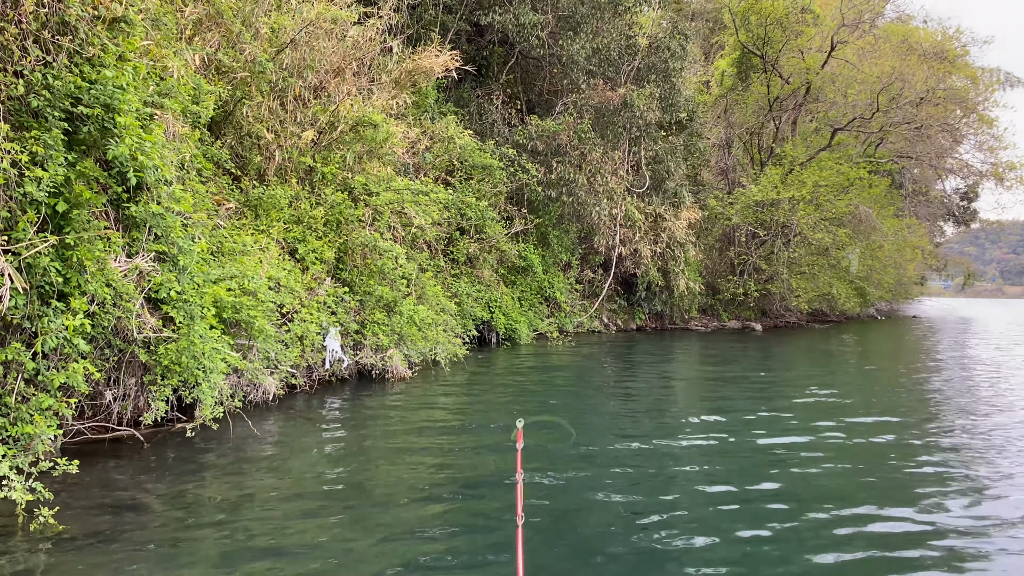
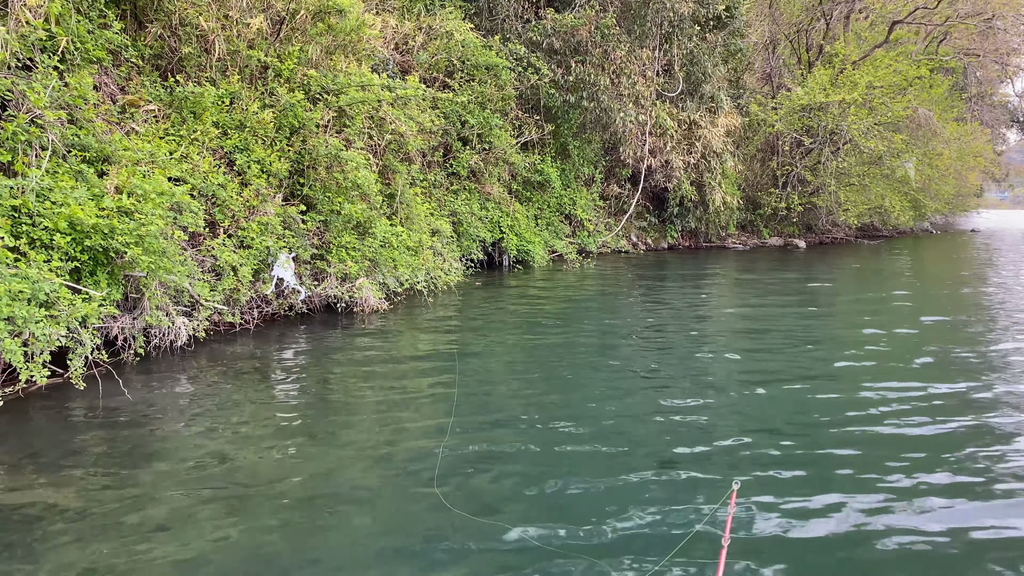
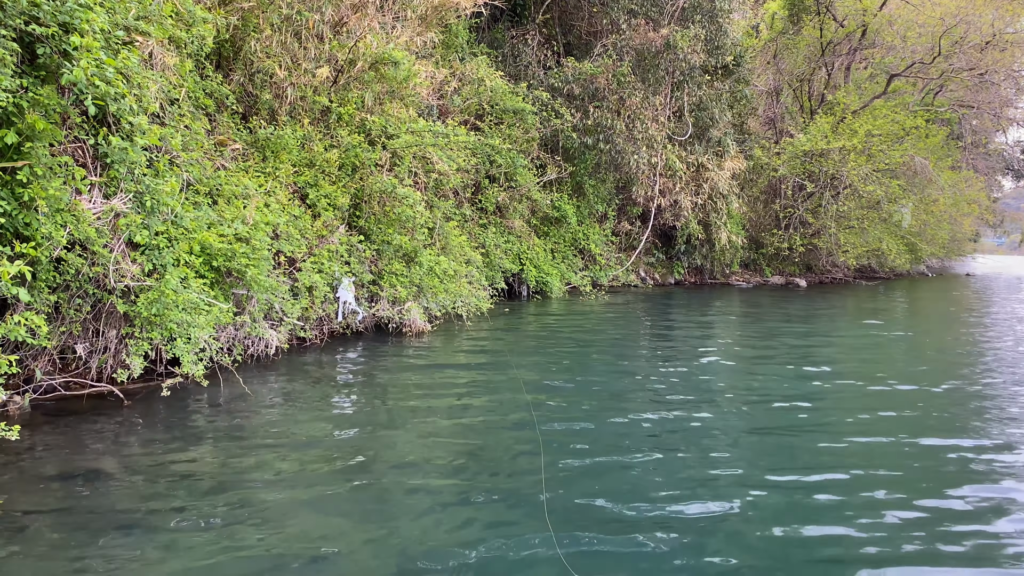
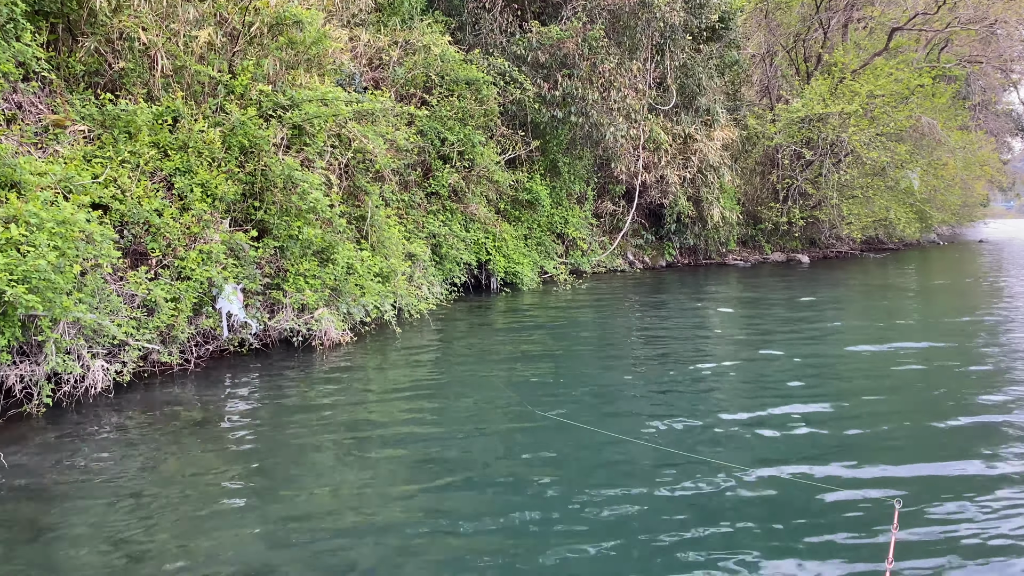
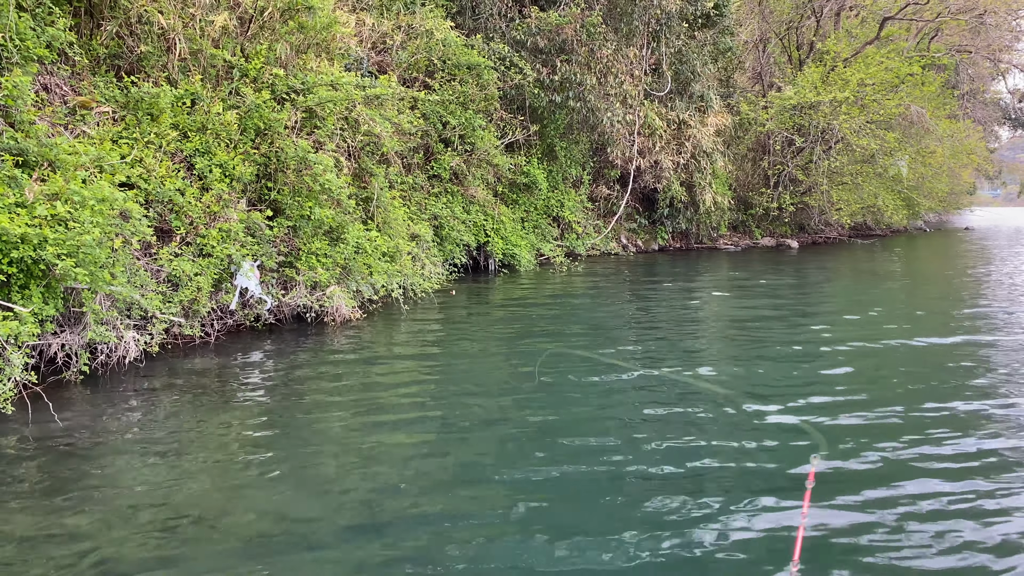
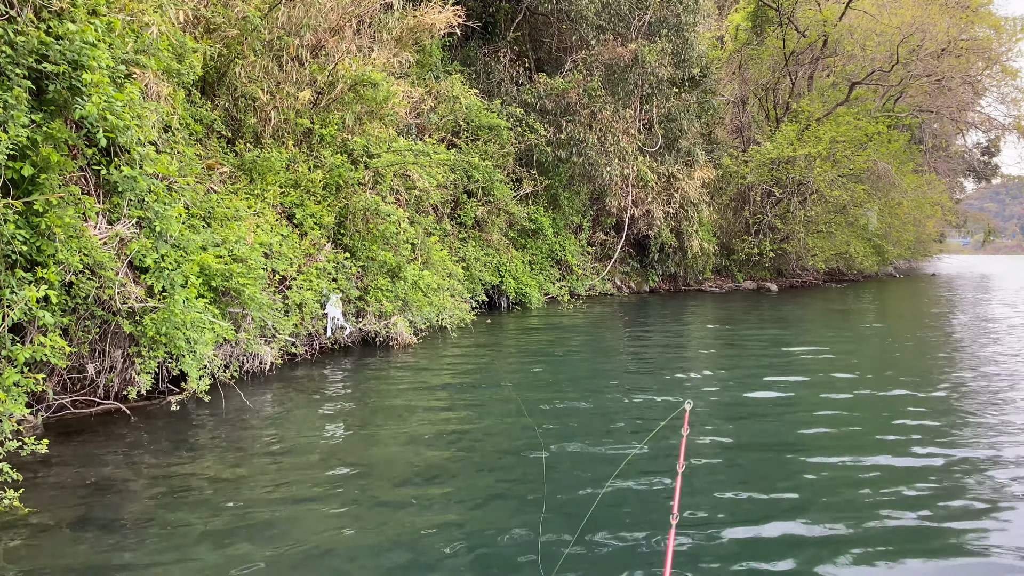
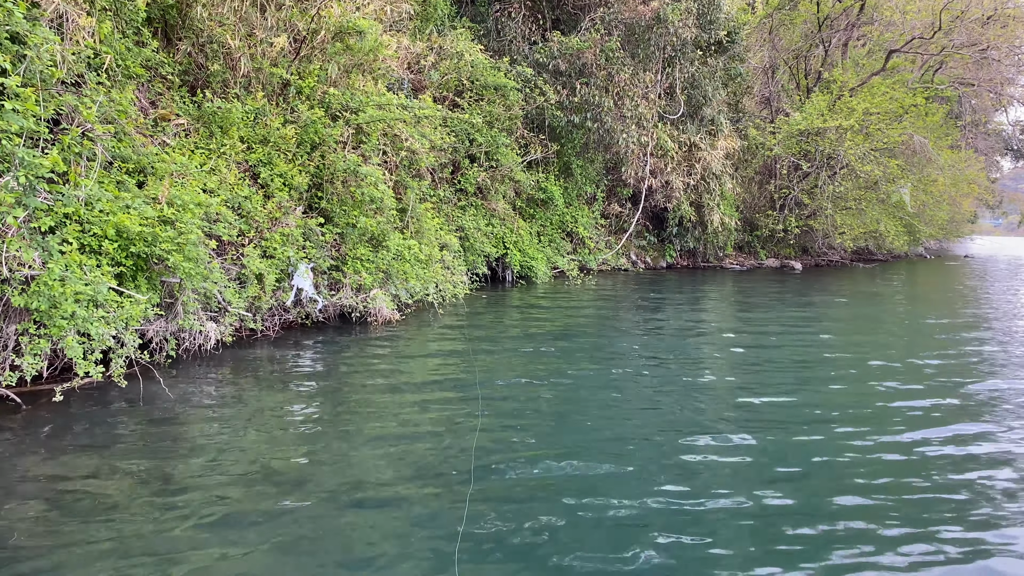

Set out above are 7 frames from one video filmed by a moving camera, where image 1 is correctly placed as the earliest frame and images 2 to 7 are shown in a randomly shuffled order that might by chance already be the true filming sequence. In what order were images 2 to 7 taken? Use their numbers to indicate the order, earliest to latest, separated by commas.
6, 3, 7, 2, 5, 4
